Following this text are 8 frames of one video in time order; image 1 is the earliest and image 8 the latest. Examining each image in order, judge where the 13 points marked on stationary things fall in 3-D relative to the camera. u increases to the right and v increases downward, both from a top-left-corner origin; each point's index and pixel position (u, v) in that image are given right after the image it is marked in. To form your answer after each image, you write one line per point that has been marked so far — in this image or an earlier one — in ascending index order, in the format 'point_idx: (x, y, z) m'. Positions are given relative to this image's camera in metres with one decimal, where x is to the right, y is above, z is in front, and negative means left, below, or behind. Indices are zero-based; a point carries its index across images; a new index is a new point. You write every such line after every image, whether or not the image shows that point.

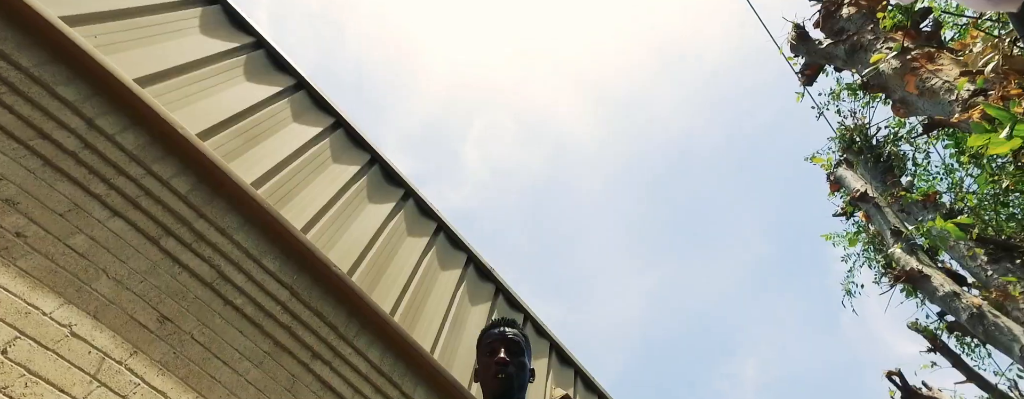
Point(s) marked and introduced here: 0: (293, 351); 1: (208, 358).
0: (-1.1, -0.8, +2.7) m
1: (-1.4, -0.7, +2.3) m
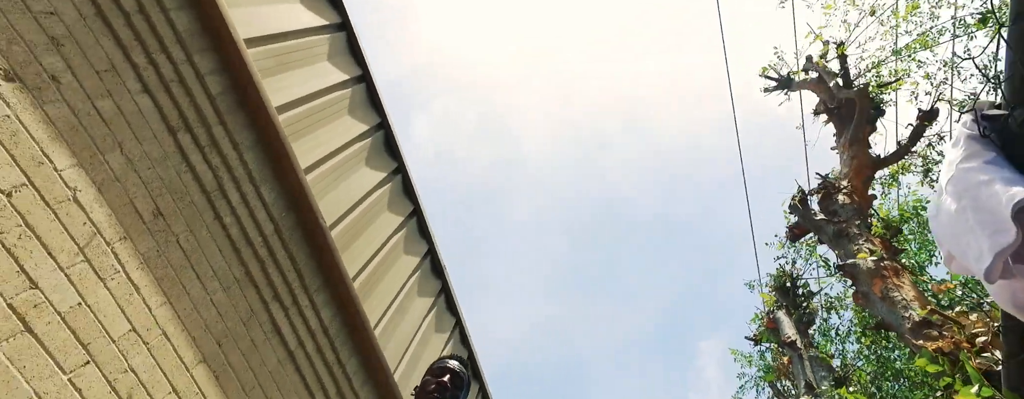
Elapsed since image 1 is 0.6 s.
0: (-1.3, -0.5, +2.7) m
1: (-1.4, -0.3, +2.3) m
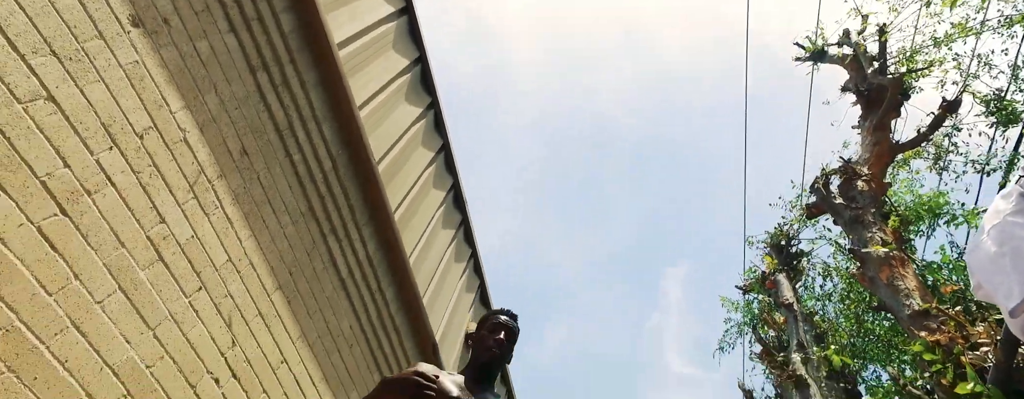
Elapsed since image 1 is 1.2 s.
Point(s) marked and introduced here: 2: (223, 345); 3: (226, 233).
0: (-1.1, -0.1, +2.9) m
1: (-1.2, 0.0, +2.5) m
2: (-1.2, -0.6, +2.2) m
3: (-1.2, -0.2, +2.2) m
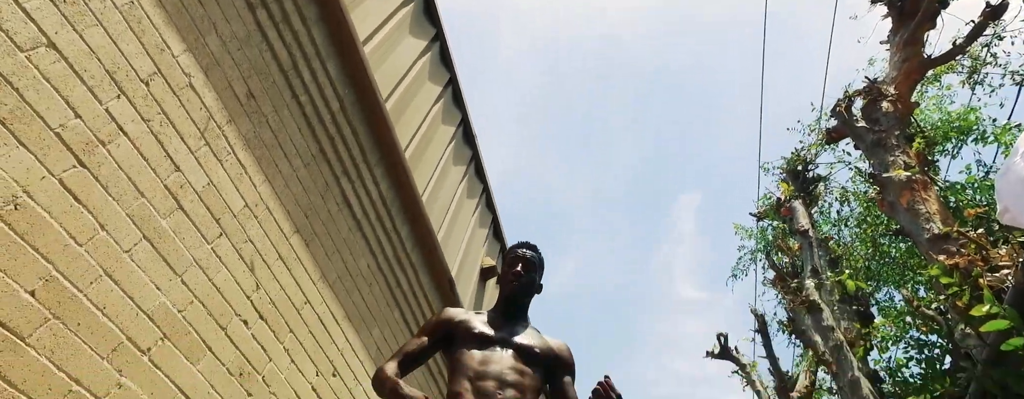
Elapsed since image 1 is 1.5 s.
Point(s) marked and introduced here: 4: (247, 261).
0: (-1.0, +0.2, +2.9) m
1: (-1.1, +0.3, +2.5) m
2: (-1.1, -0.4, +2.3) m
3: (-1.1, +0.1, +2.2) m
4: (-1.1, -0.3, +2.3) m
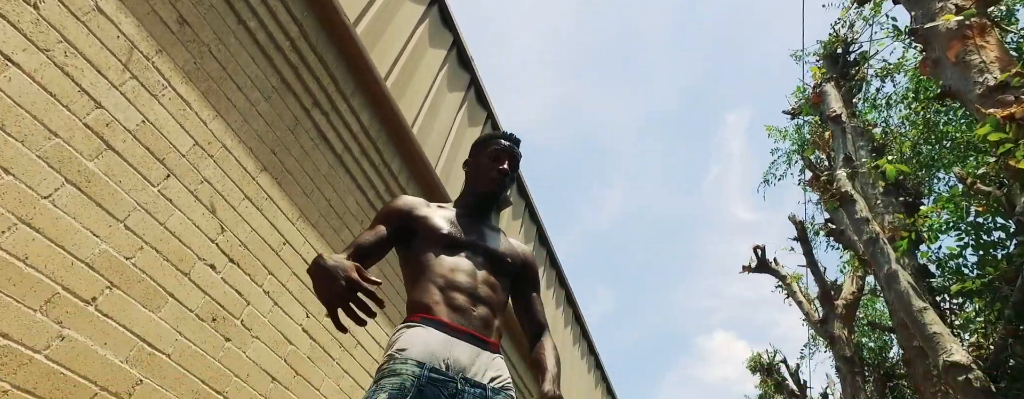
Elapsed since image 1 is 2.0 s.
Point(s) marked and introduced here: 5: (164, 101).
0: (-1.1, +0.5, +2.7) m
1: (-1.2, +0.5, +2.3) m
2: (-1.2, -0.1, +2.1) m
3: (-1.3, +0.3, +2.1) m
4: (-1.2, 0.0, +2.1) m
5: (-1.3, +0.4, +2.0) m
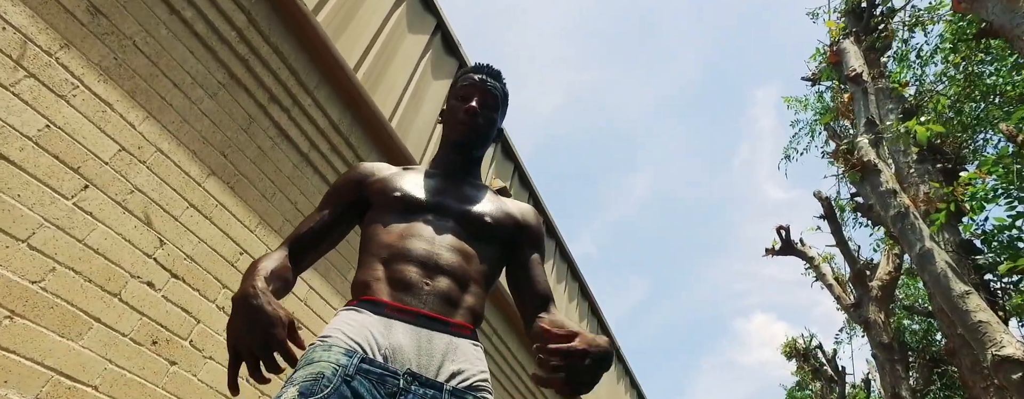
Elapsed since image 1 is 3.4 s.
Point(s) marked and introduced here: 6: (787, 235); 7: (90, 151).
0: (-1.2, +0.5, +2.5) m
1: (-1.4, +0.5, +2.1) m
2: (-1.4, -0.2, +2.0) m
3: (-1.4, +0.3, +1.9) m
4: (-1.4, -0.1, +1.9) m
5: (-1.5, +0.3, +1.8) m
6: (+2.5, -0.3, +4.8) m
7: (-1.4, +0.2, +1.8) m
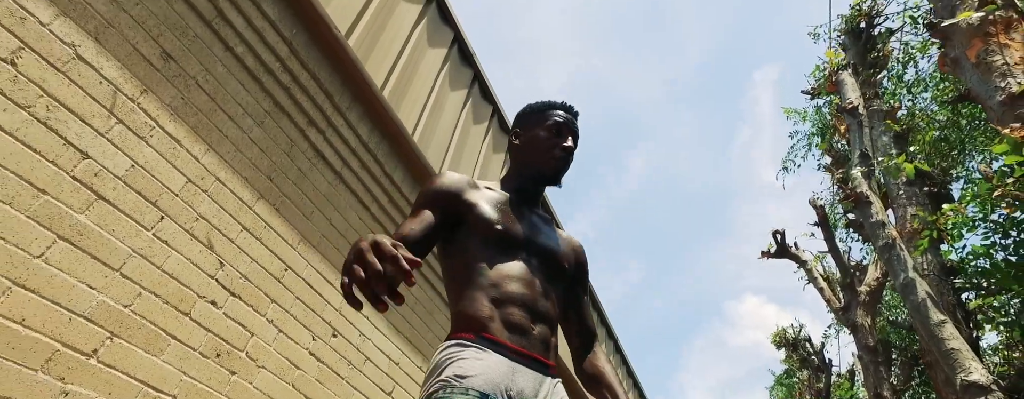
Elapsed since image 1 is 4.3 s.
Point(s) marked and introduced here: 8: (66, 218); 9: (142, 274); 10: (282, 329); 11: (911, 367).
0: (-1.1, +0.4, +2.7) m
1: (-1.3, +0.4, +2.3) m
2: (-1.2, -0.3, +2.2) m
3: (-1.3, +0.2, +2.0) m
4: (-1.3, -0.2, +2.1) m
5: (-1.3, +0.2, +1.9) m
6: (+2.6, -0.4, +5.0) m
7: (-1.3, 0.0, +2.0) m
8: (-1.4, -0.1, +1.6) m
9: (-1.3, -0.3, +1.9) m
10: (-1.1, -0.6, +2.5) m
11: (+4.4, -1.8, +5.8) m
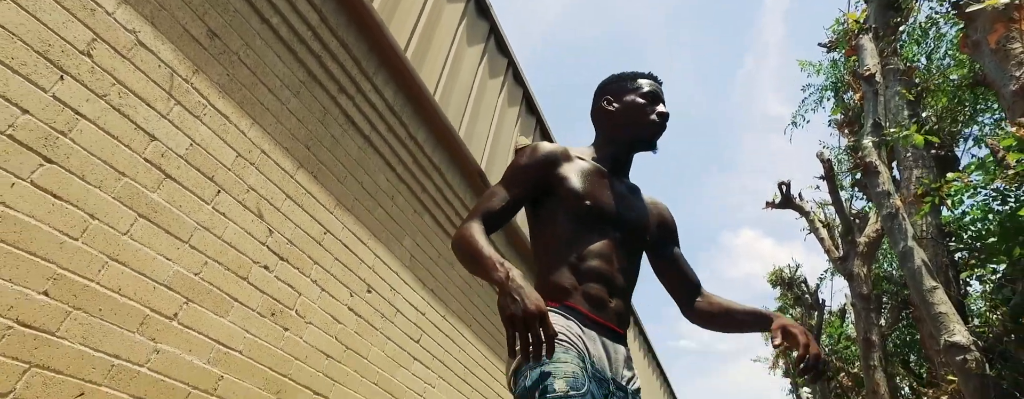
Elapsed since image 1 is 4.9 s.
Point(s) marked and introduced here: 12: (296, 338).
0: (-1.0, +0.6, +2.7) m
1: (-1.2, +0.5, +2.3) m
2: (-1.1, -0.2, +2.3) m
3: (-1.2, +0.3, +2.2) m
4: (-1.1, -0.1, +2.3) m
5: (-1.2, +0.3, +2.1) m
6: (+2.7, +0.1, +5.2) m
7: (-1.2, +0.1, +2.1) m
8: (-1.3, 0.0, +1.8) m
9: (-1.2, -0.2, +2.0) m
10: (-1.0, -0.4, +2.7) m
11: (+4.5, -1.2, +6.1) m
12: (-1.0, -0.7, +2.5) m
